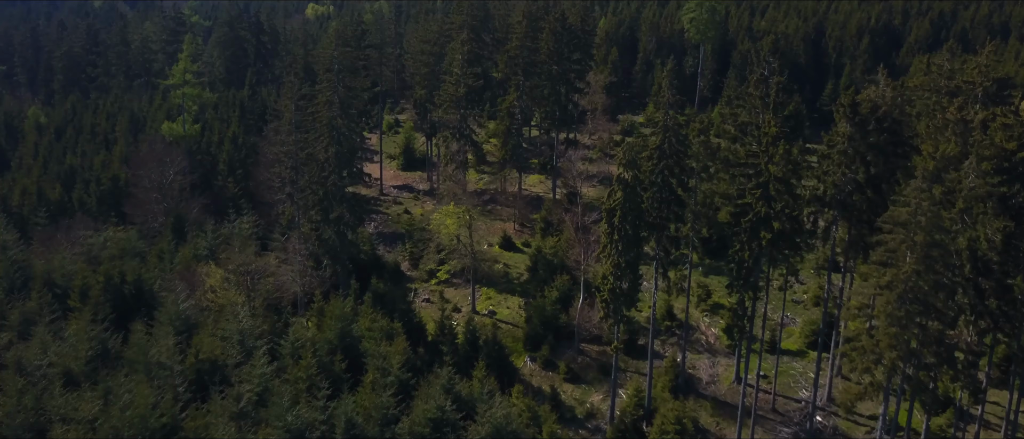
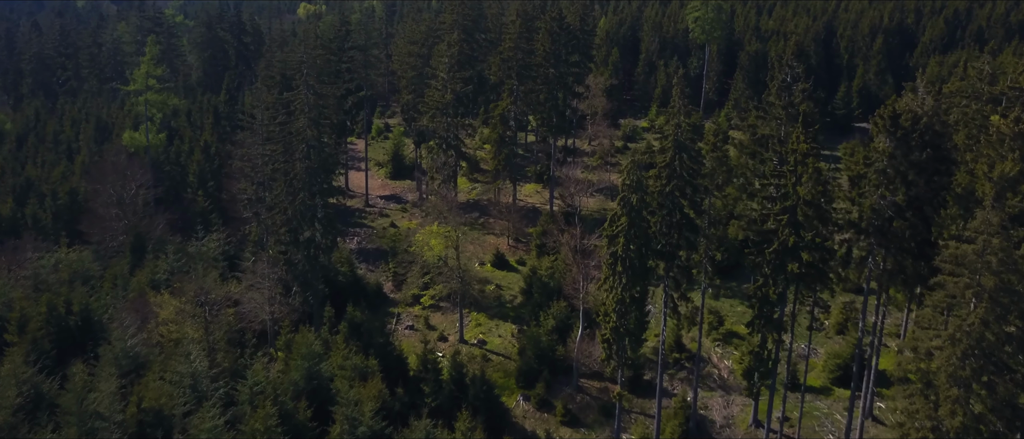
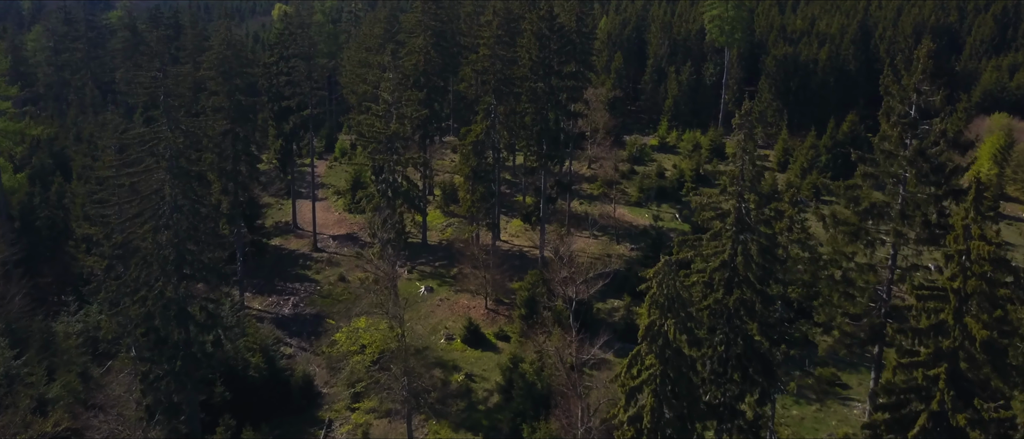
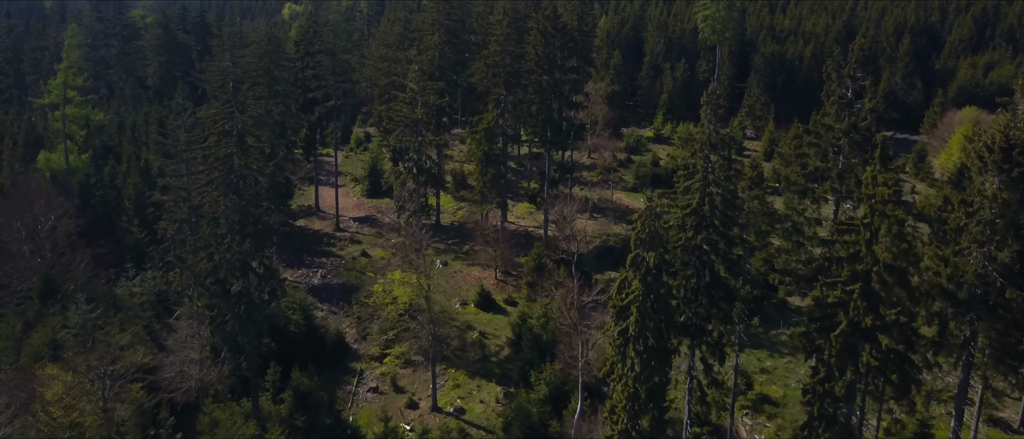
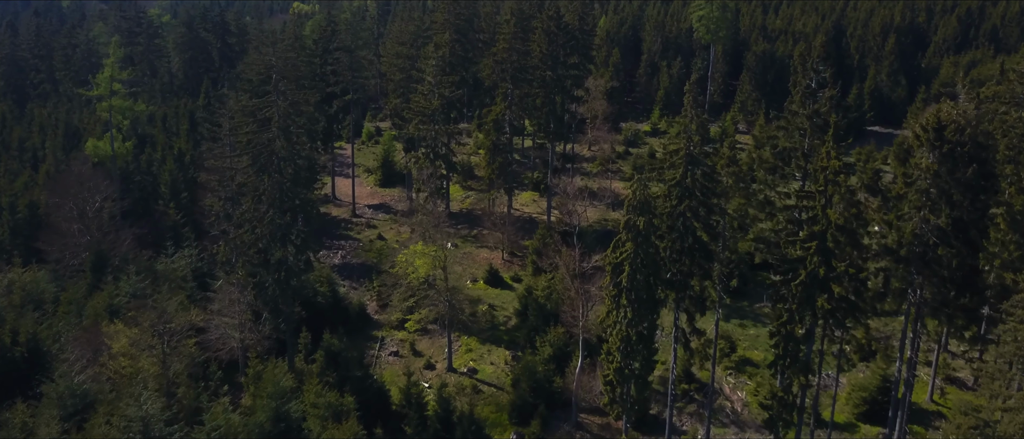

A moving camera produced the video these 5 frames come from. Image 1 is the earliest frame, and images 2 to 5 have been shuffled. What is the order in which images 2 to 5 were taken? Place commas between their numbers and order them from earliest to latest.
2, 5, 4, 3
